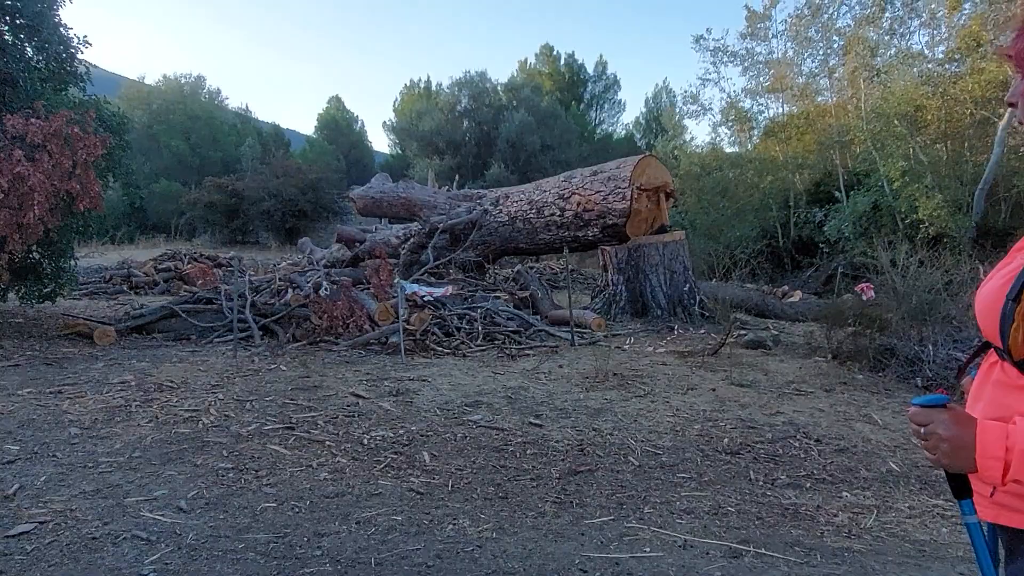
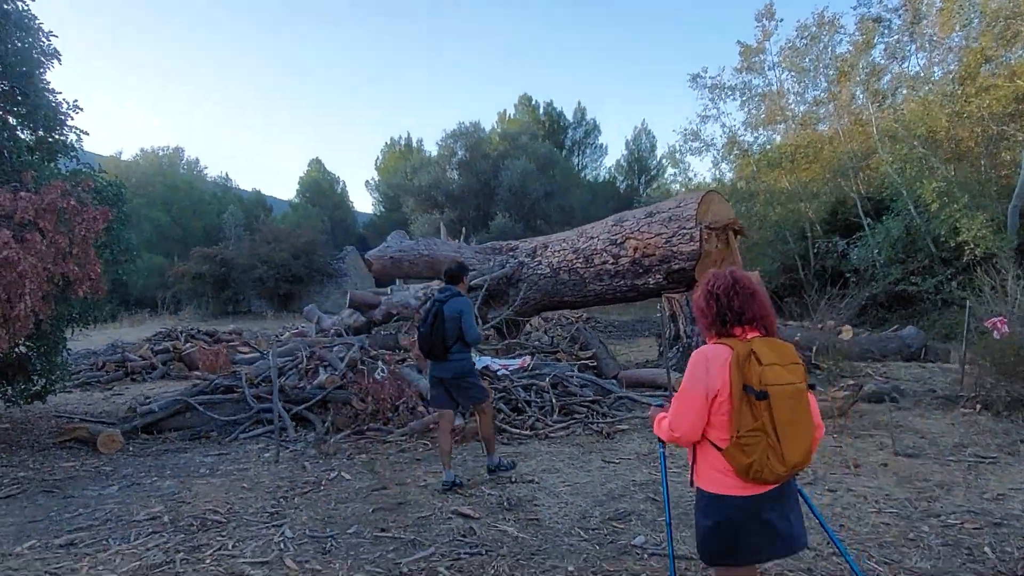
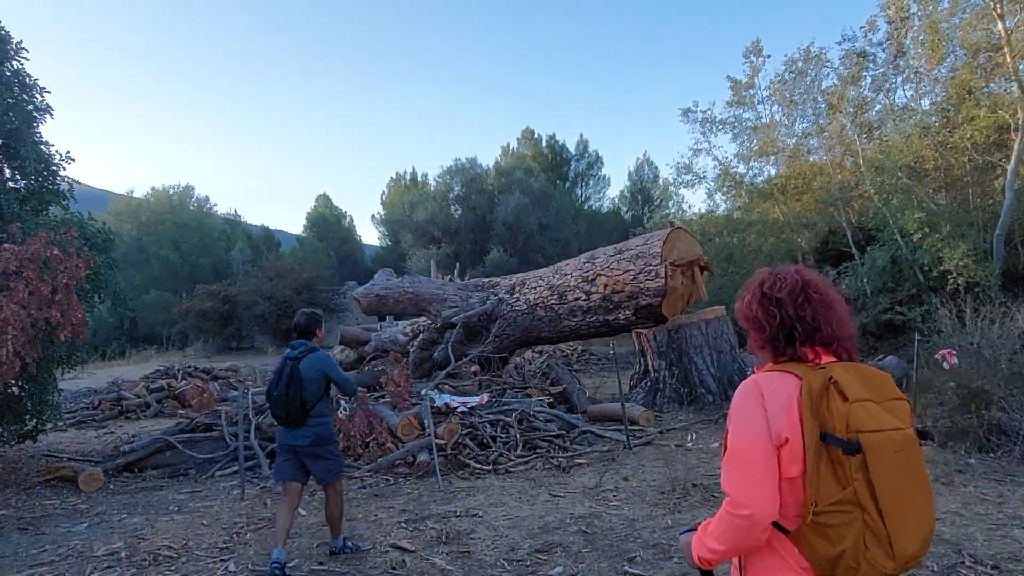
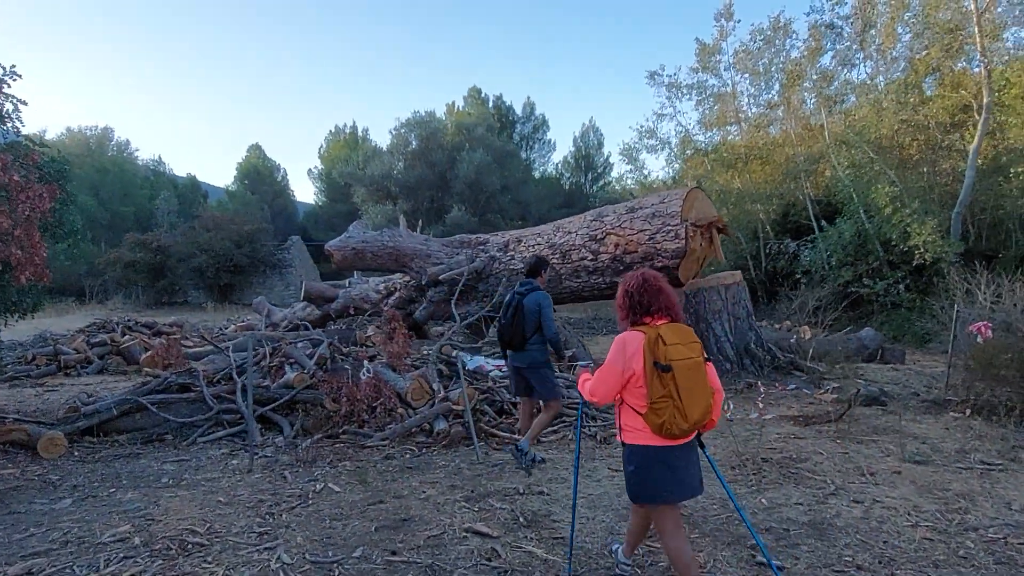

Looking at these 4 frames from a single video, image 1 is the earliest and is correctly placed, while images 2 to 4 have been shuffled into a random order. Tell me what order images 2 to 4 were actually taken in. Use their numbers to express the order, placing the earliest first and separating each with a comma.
3, 2, 4
